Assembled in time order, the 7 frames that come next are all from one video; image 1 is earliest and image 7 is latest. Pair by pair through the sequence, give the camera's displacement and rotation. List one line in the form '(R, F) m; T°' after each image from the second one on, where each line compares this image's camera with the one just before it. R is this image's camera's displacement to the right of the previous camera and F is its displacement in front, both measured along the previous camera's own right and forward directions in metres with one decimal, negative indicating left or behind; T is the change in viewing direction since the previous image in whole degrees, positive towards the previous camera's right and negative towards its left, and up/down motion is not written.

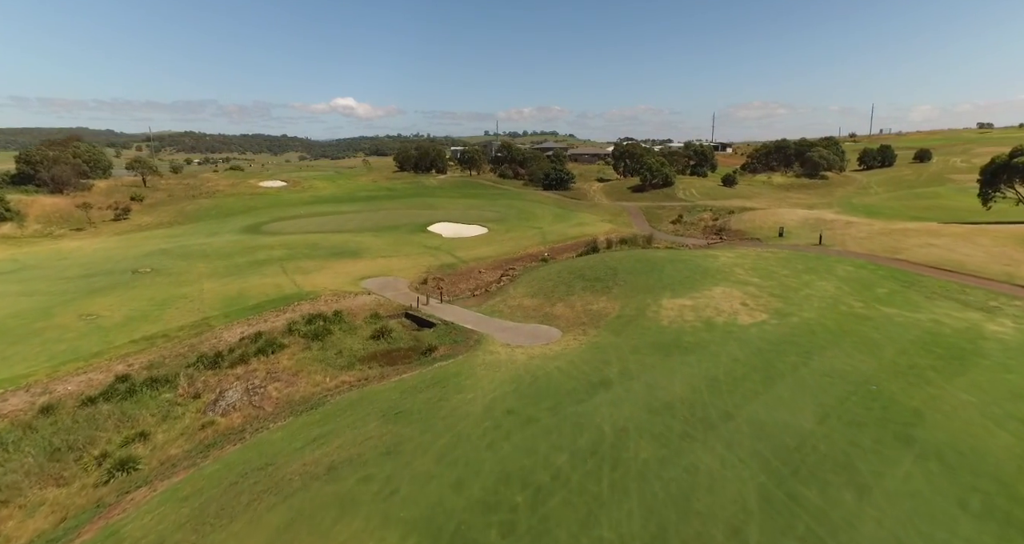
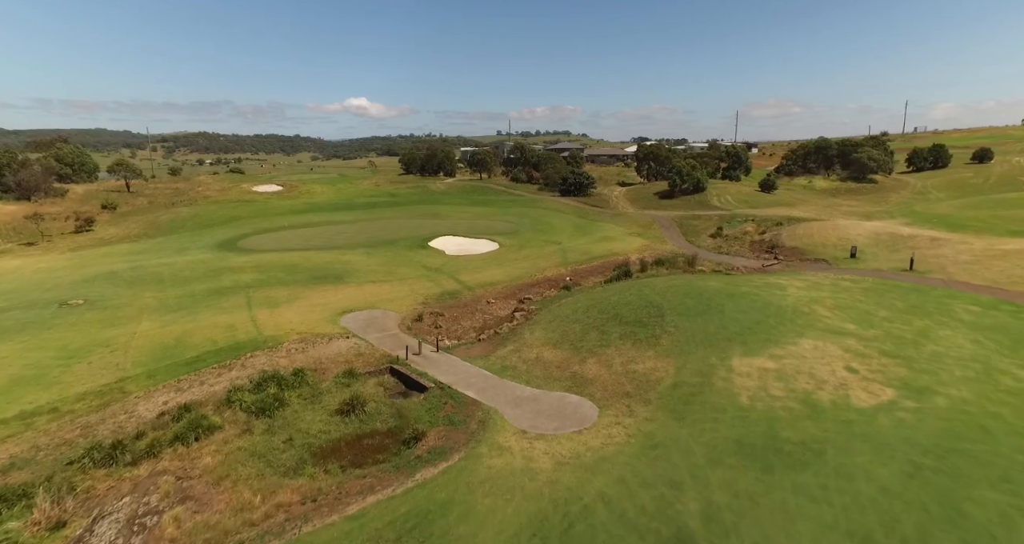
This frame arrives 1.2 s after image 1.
(-0.3, +7.6) m; -2°
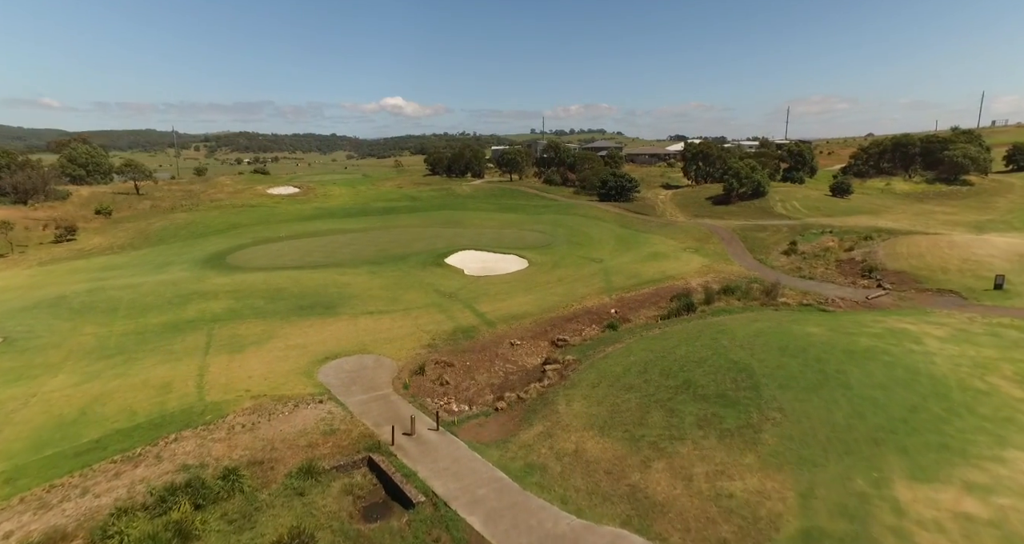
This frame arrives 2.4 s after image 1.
(0.0, +7.8) m; -4°
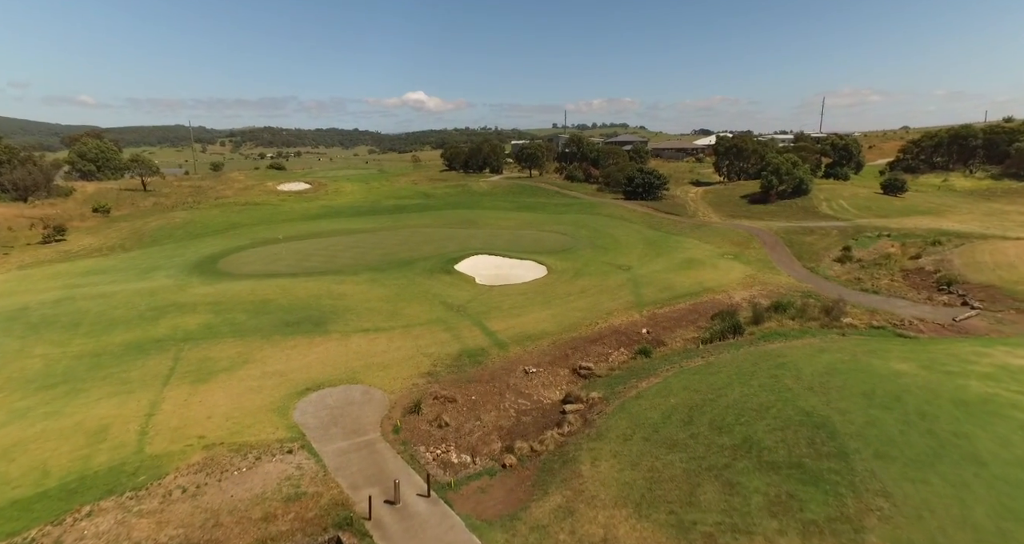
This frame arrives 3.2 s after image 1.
(+0.2, +4.2) m; -2°
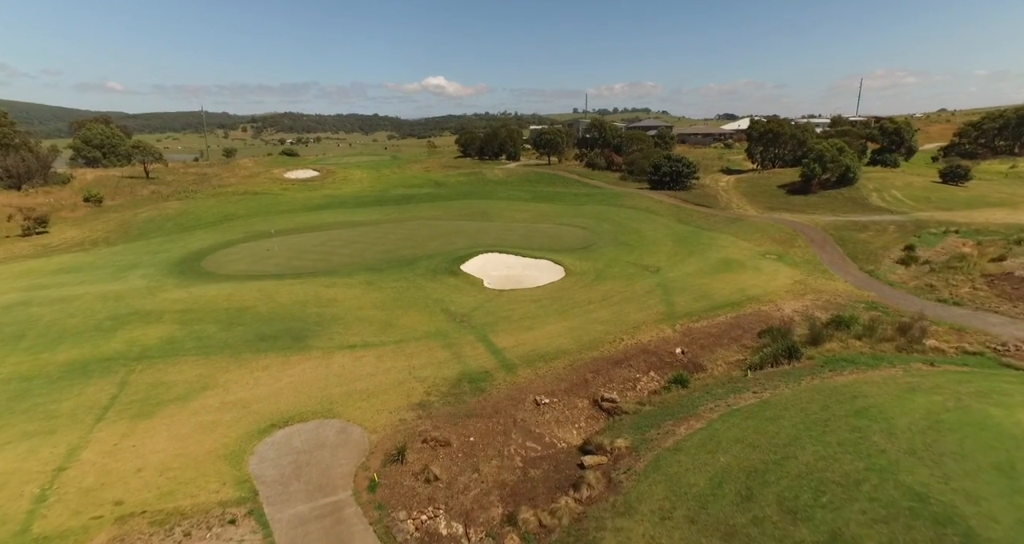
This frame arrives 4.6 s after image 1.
(+0.4, +4.2) m; -2°
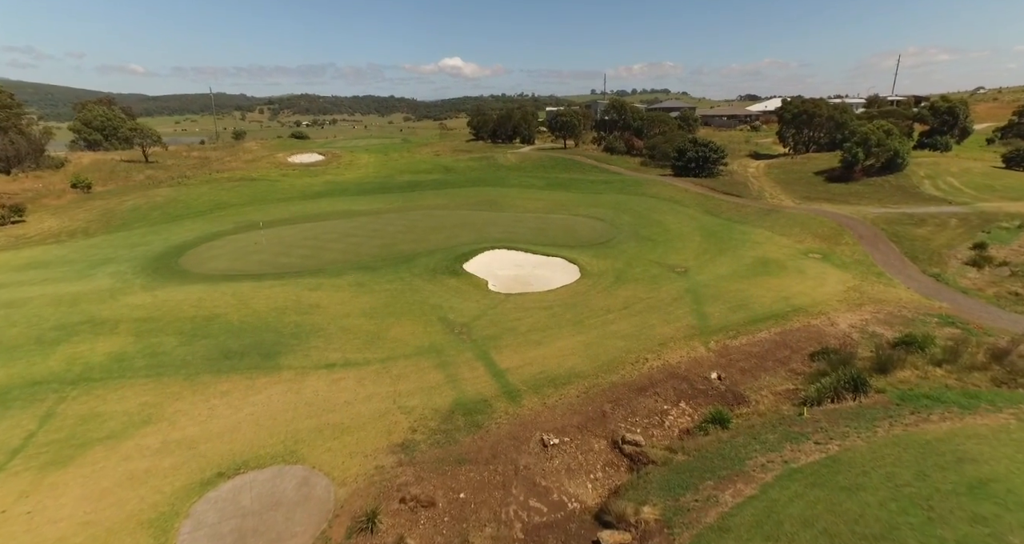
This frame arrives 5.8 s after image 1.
(+0.4, +3.7) m; -2°
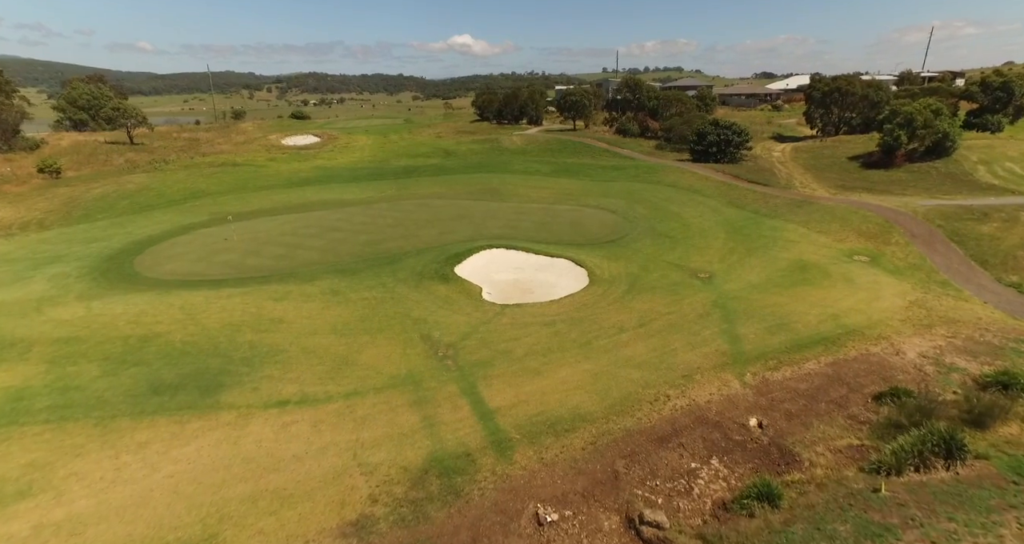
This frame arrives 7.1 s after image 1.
(+0.6, +4.0) m; -1°
